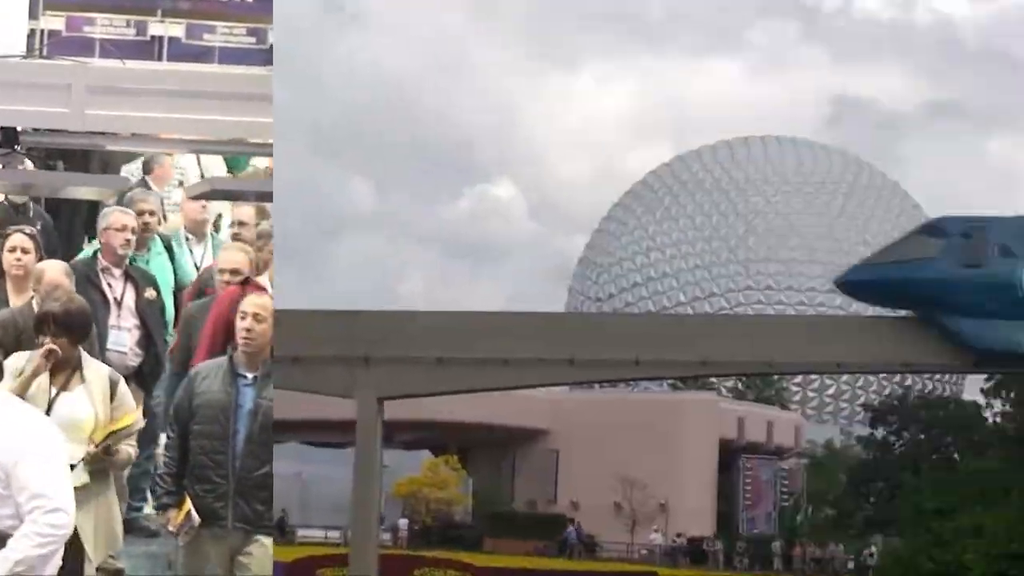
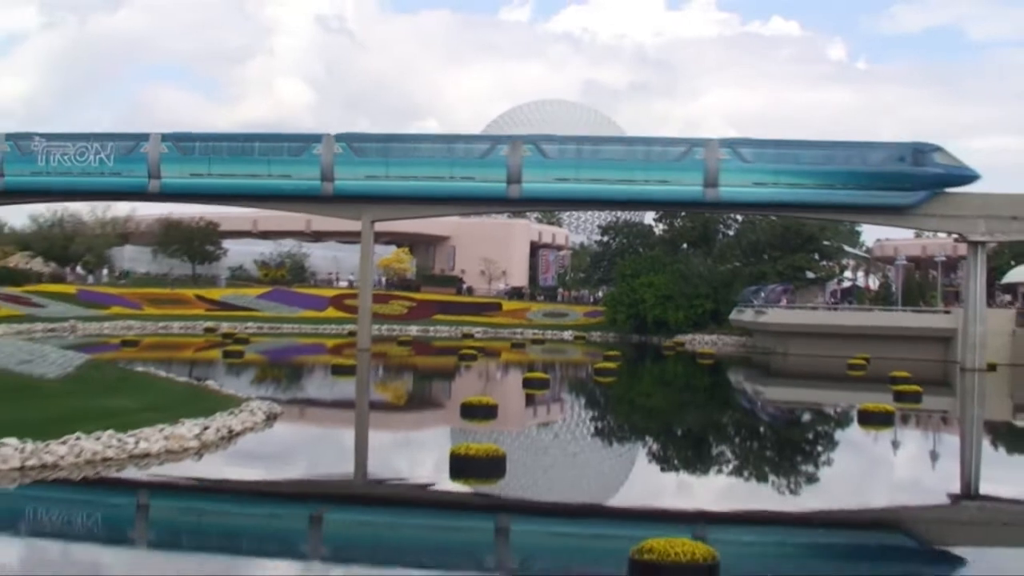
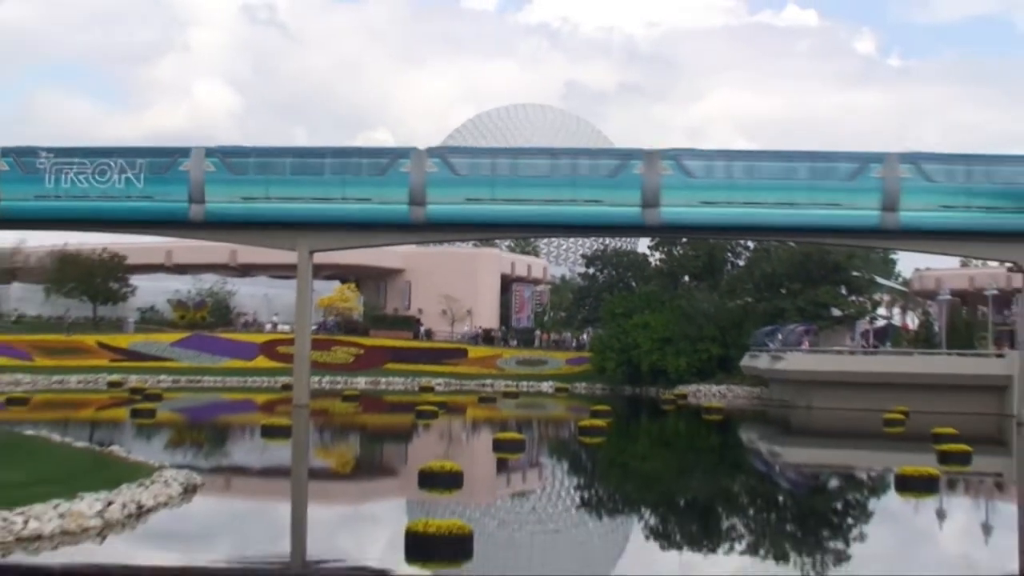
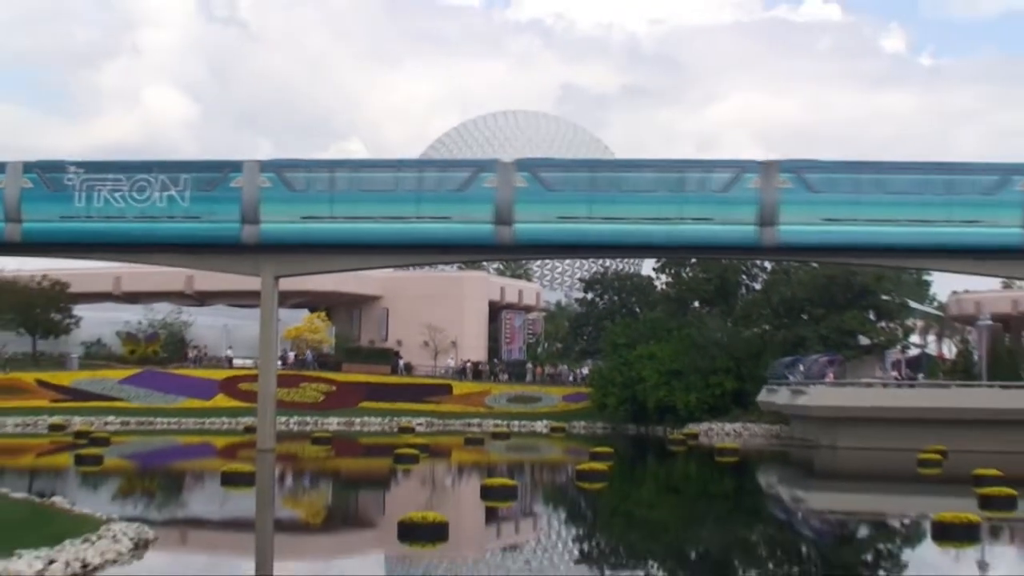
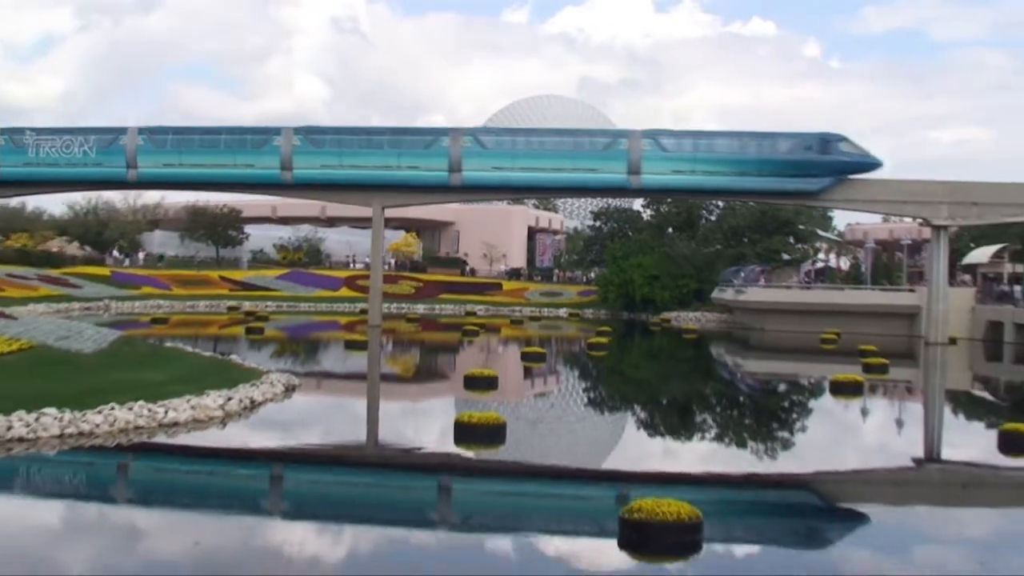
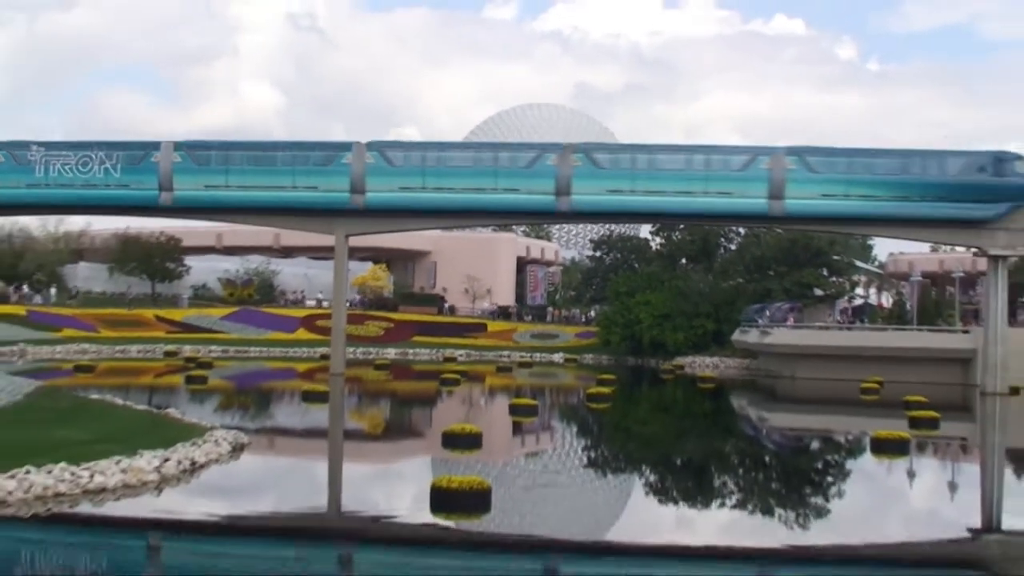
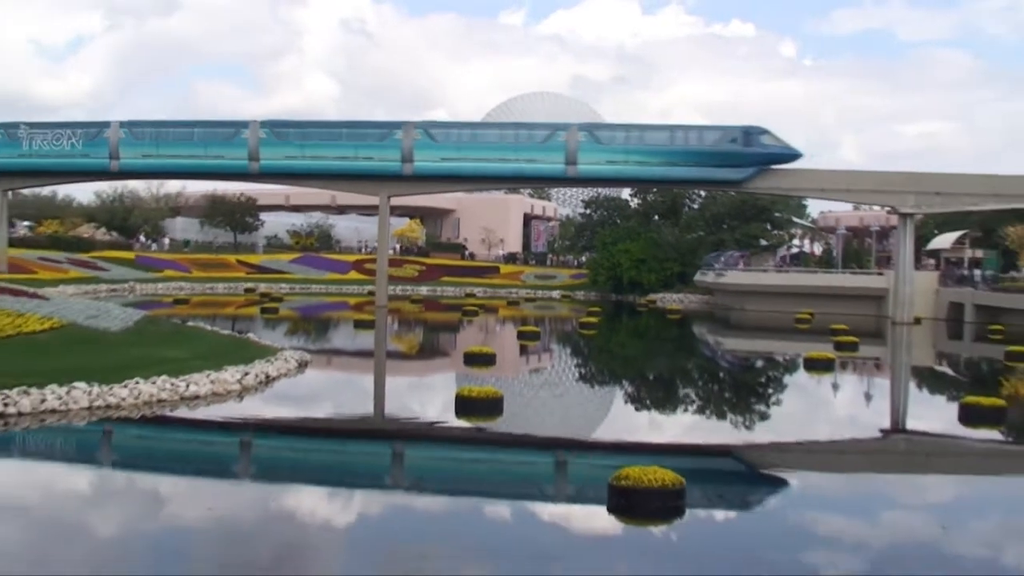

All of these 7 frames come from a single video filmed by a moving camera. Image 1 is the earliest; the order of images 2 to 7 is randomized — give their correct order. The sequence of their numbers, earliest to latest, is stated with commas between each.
4, 3, 6, 2, 5, 7
